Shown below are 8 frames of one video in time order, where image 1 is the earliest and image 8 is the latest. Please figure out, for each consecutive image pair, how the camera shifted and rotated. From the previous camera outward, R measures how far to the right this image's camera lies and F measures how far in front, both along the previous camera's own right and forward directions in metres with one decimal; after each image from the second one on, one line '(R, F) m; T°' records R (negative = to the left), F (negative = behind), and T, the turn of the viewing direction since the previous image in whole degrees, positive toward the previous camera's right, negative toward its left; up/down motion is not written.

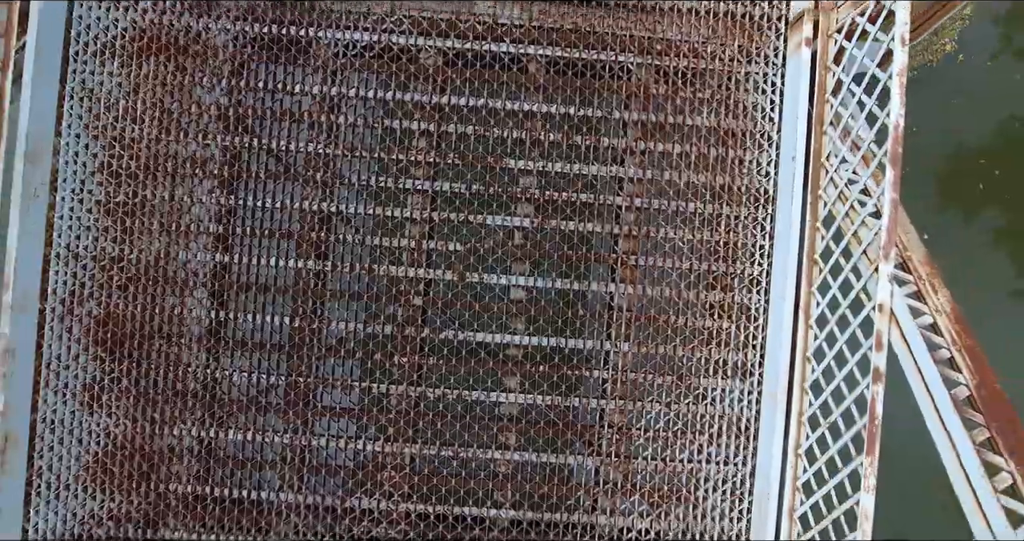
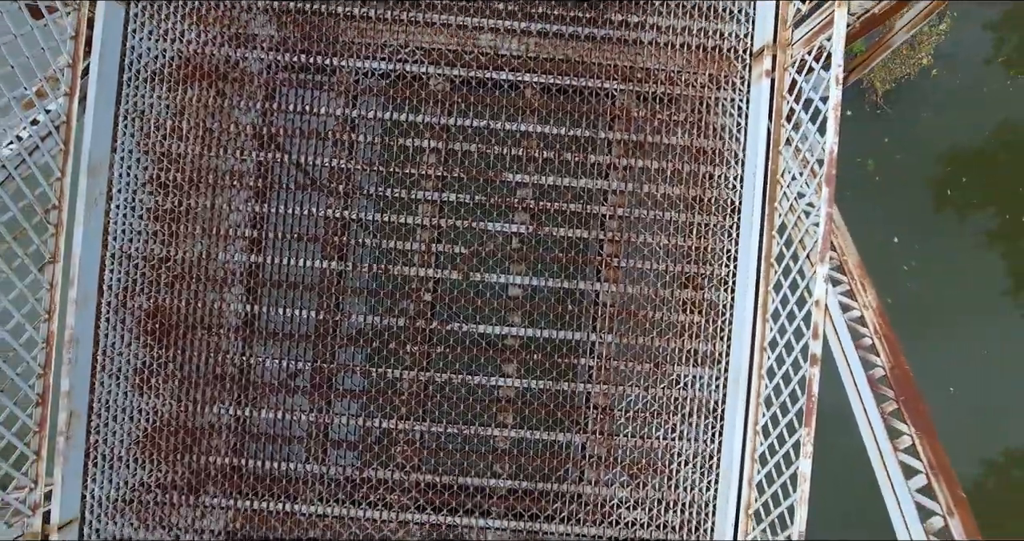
(0.0, -0.5) m; 0°
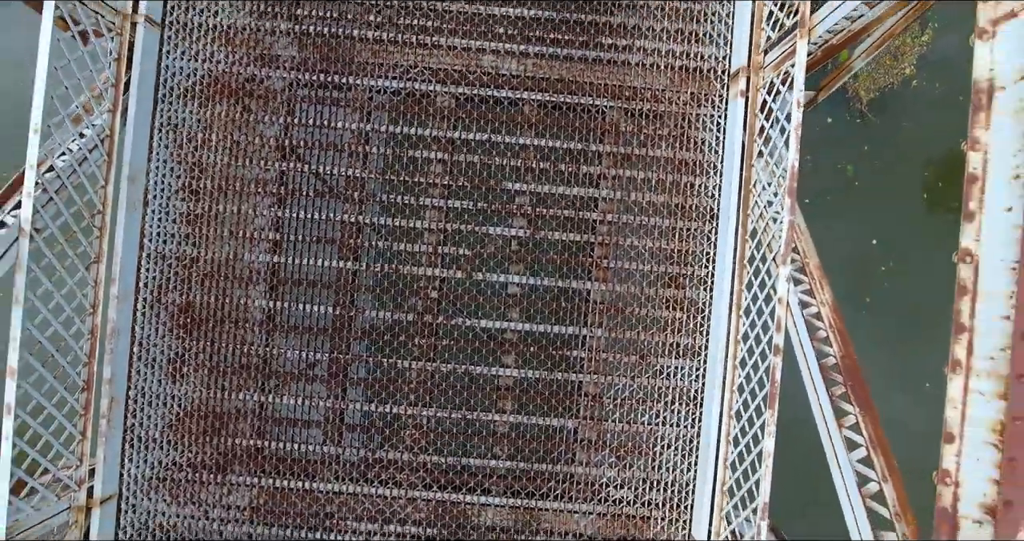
(0.0, -0.4) m; 0°
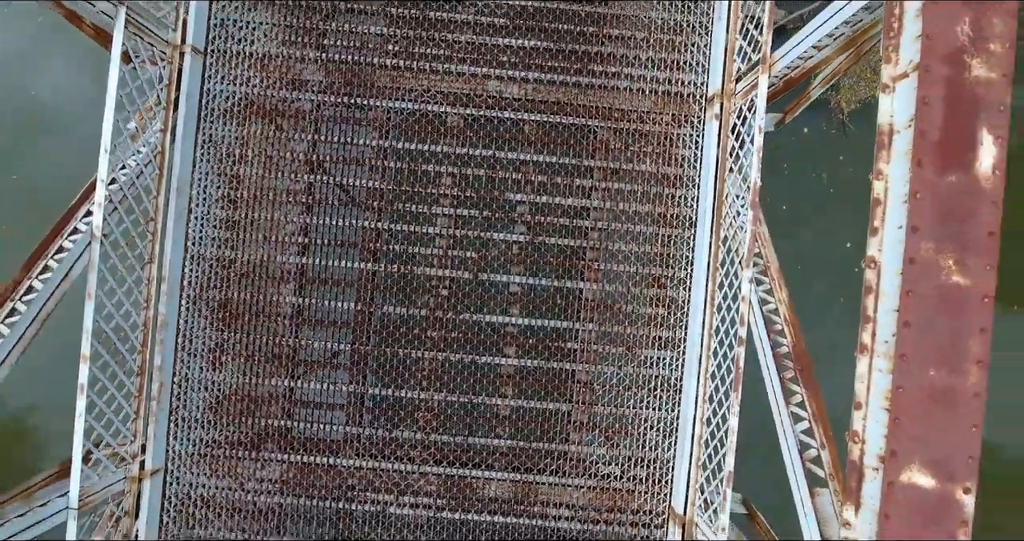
(0.0, -0.6) m; 0°
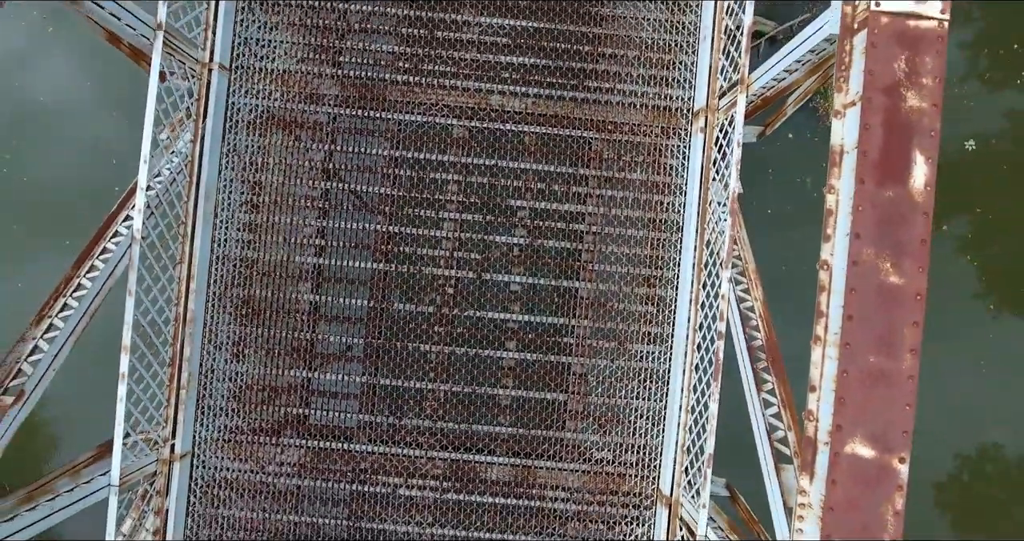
(0.0, -0.4) m; 0°
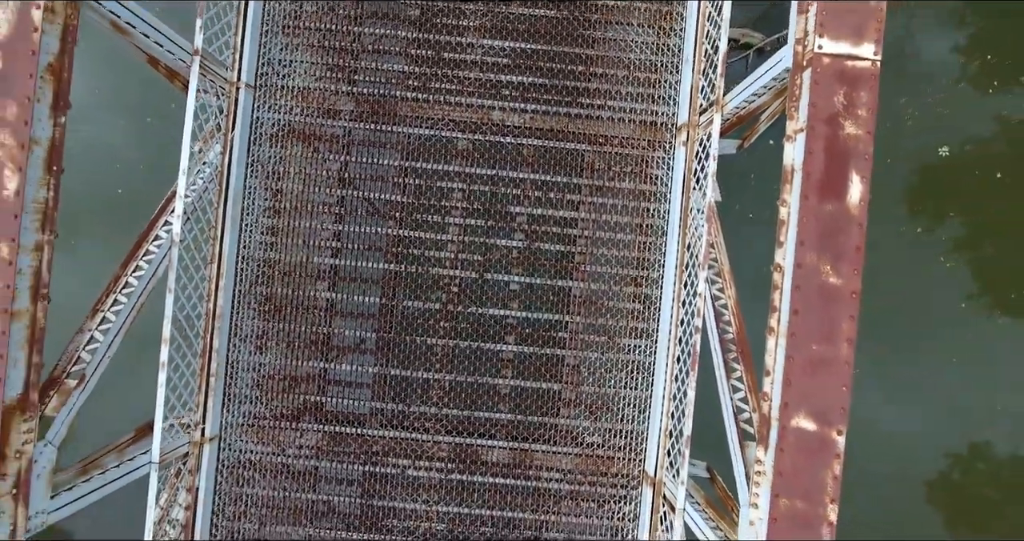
(0.0, -0.6) m; 0°
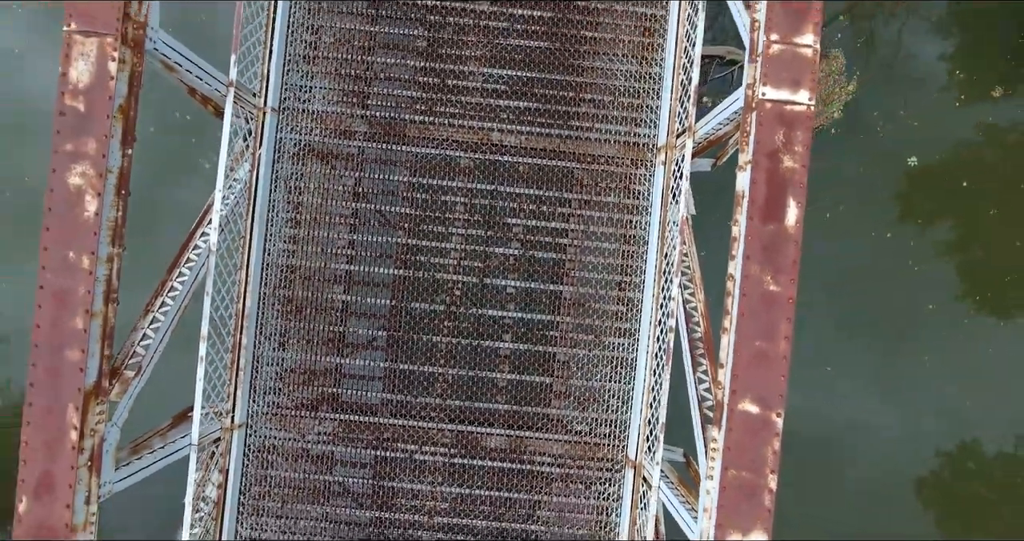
(0.0, -0.7) m; 0°
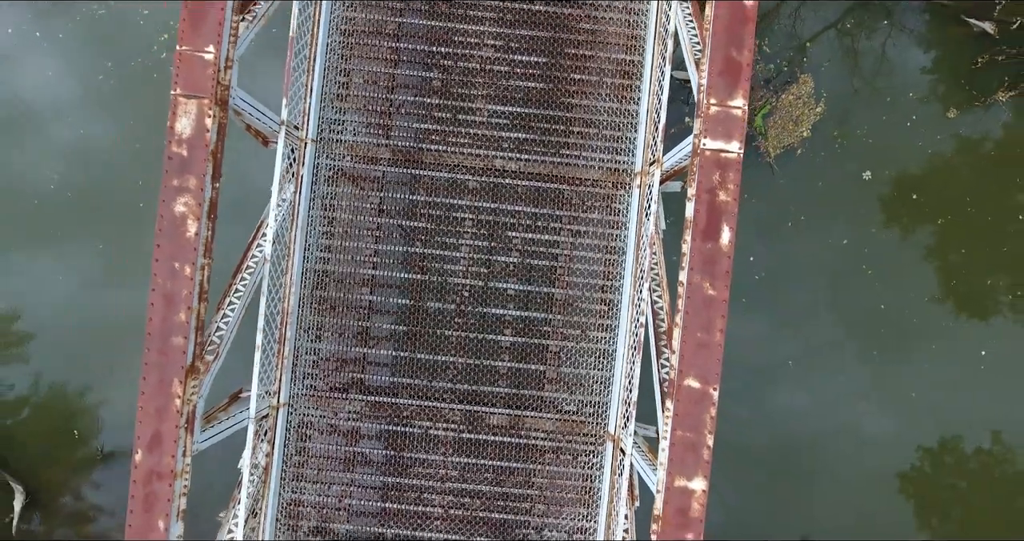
(0.0, -1.4) m; 0°
